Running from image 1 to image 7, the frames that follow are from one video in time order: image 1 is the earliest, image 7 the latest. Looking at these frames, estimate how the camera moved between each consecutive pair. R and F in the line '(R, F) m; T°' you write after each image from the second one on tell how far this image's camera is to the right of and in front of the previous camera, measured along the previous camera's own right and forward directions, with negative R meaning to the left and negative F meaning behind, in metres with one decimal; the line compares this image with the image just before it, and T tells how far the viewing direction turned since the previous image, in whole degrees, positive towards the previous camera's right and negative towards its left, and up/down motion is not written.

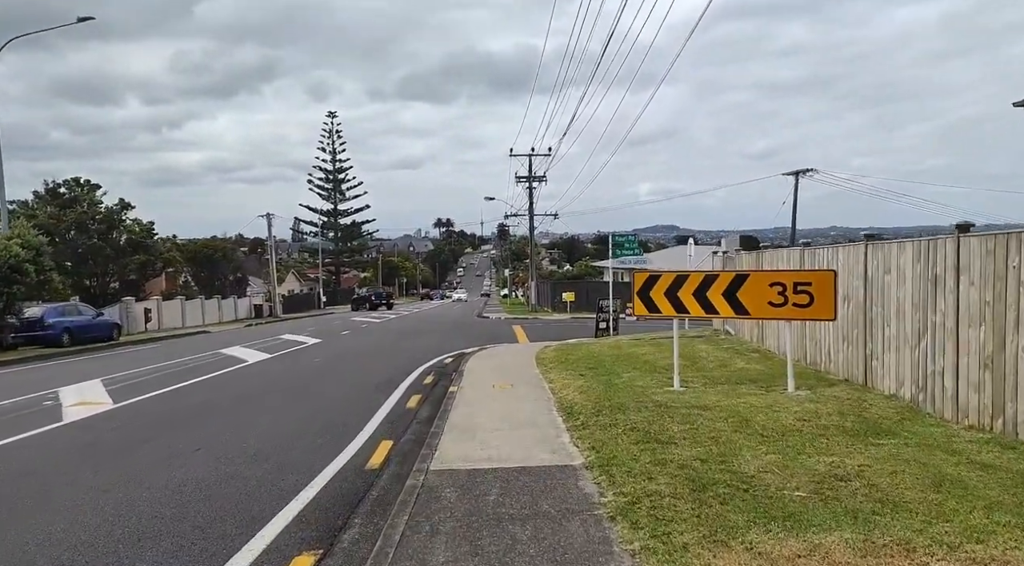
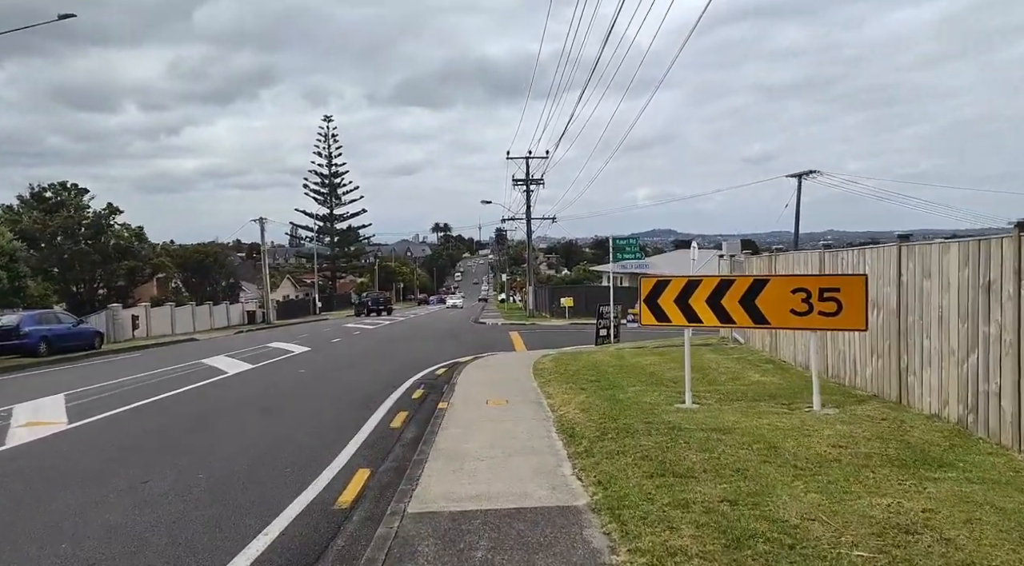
(0.0, +0.9) m; 0°
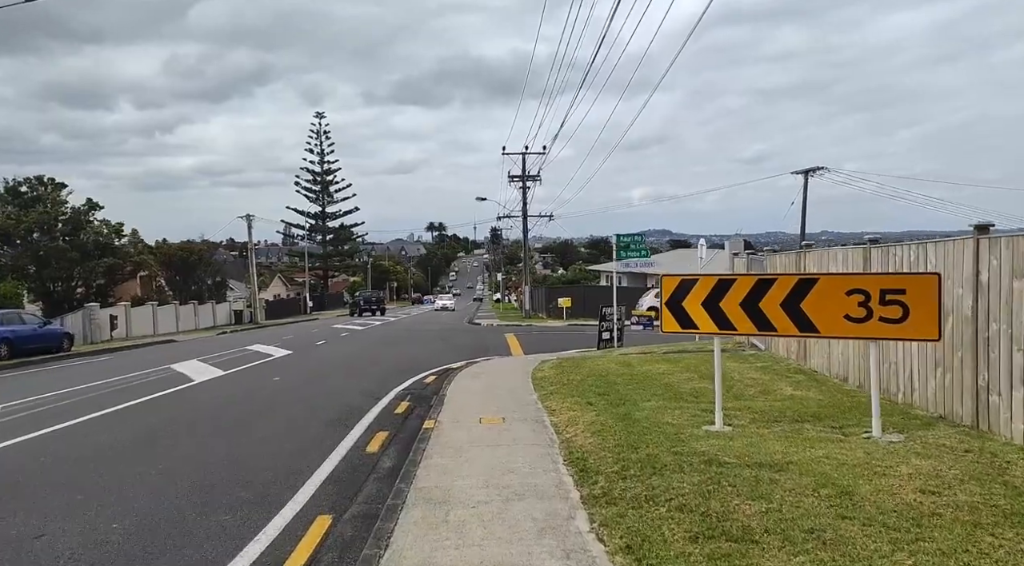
(0.0, +1.4) m; 0°
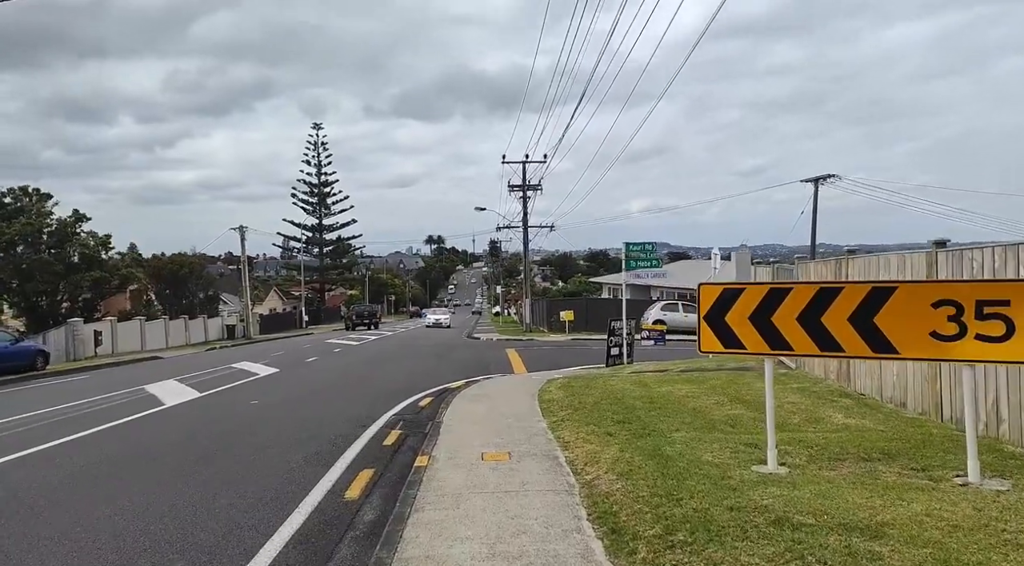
(-0.1, +1.3) m; 0°
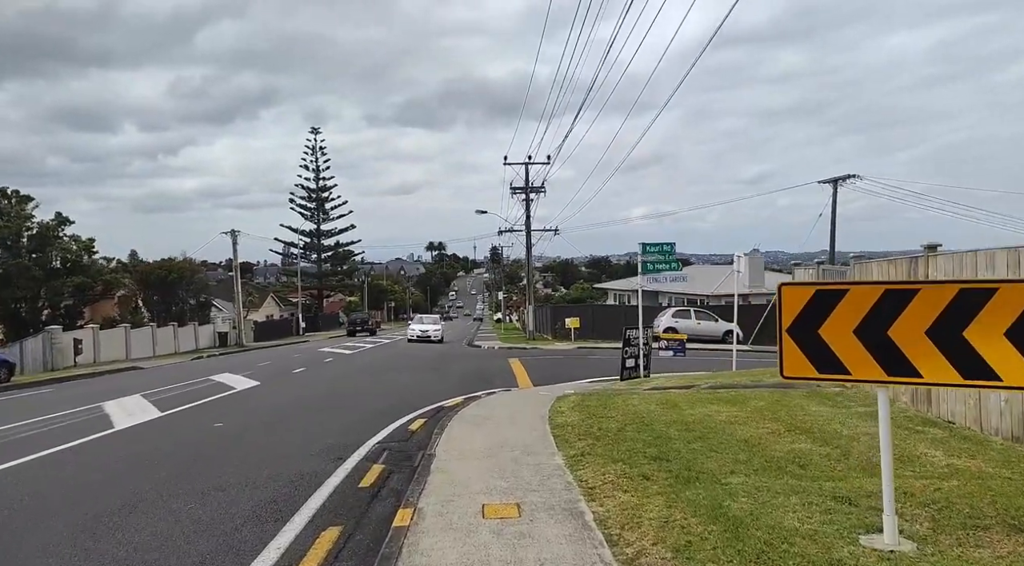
(-0.1, +1.7) m; 0°
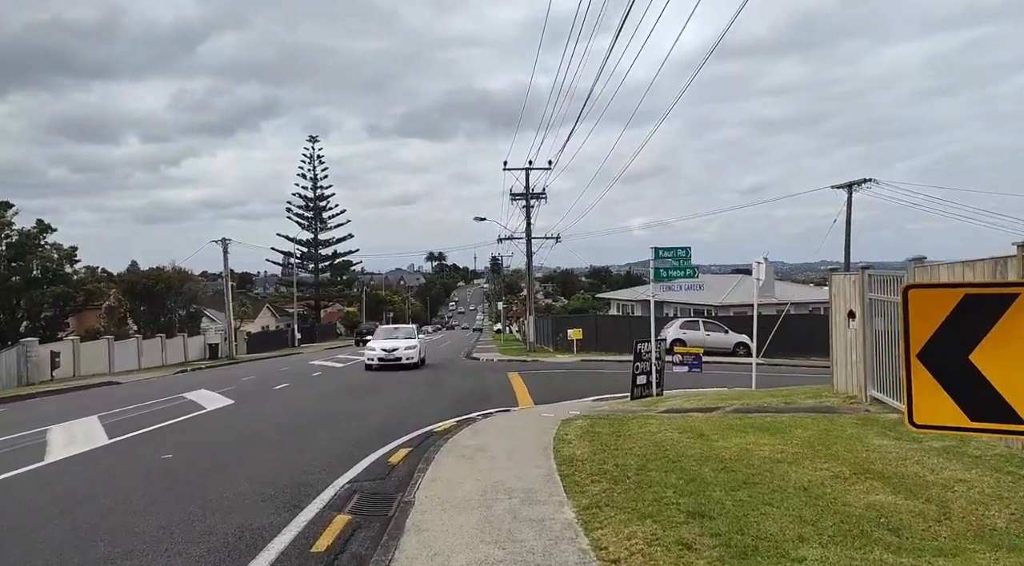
(0.0, +1.5) m; 0°
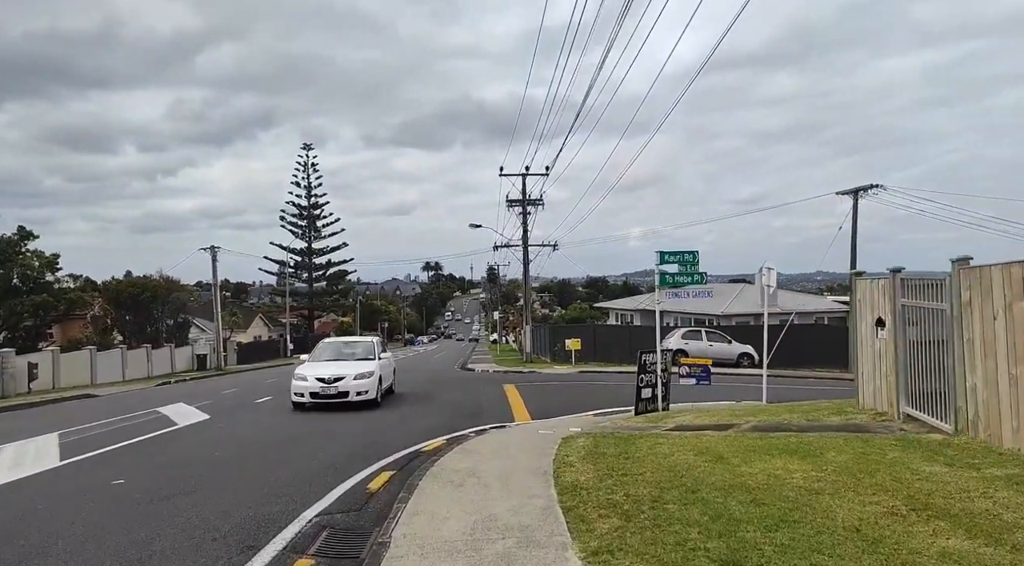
(0.0, +1.0) m; 0°
